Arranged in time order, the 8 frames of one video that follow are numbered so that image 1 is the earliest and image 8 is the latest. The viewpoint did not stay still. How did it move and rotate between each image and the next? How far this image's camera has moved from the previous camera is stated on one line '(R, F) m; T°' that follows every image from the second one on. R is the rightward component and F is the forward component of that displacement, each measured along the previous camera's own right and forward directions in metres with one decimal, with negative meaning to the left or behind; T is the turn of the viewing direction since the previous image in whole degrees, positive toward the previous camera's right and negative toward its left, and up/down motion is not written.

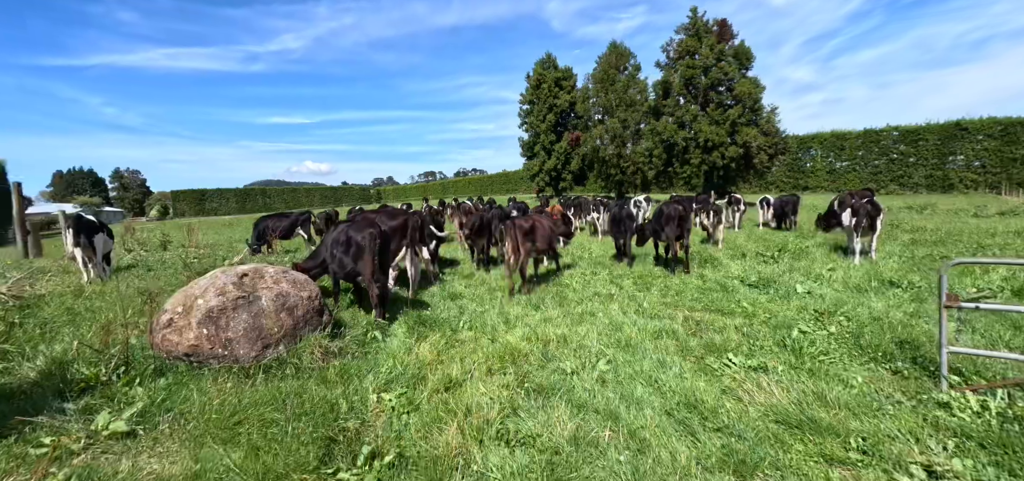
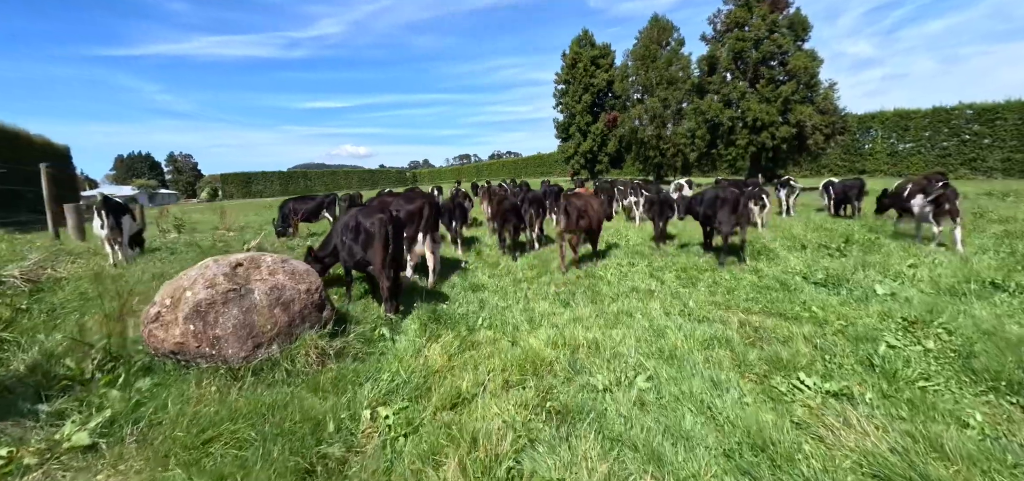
(+0.1, +0.8) m; -5°
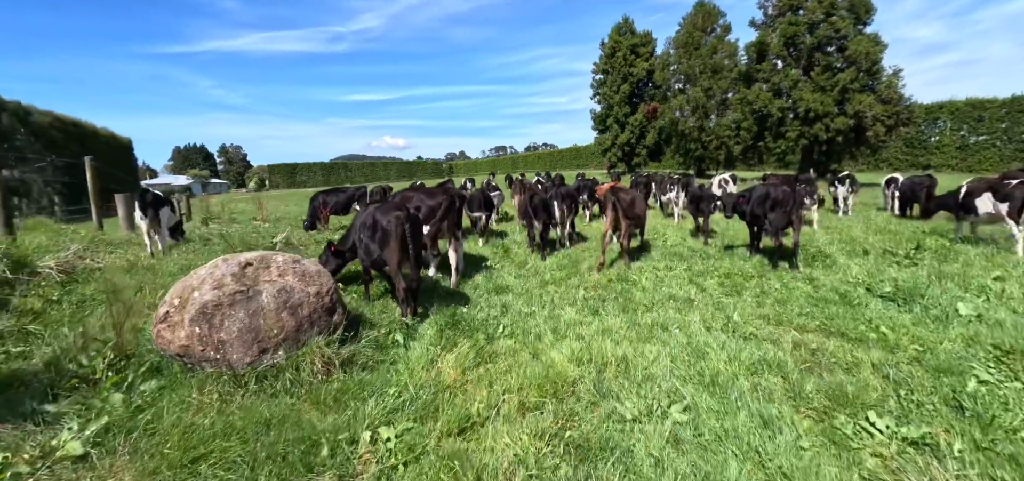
(+0.1, +0.4) m; -5°
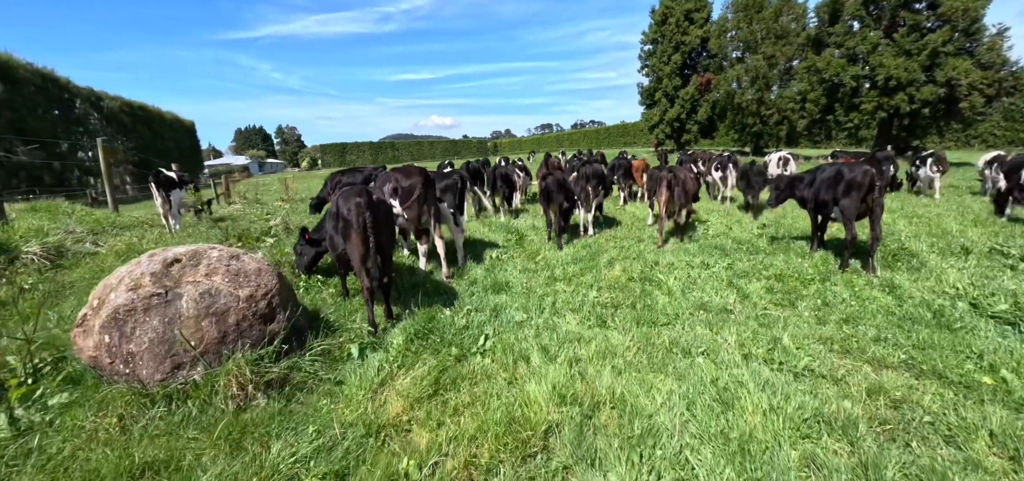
(+0.7, +1.1) m; -6°
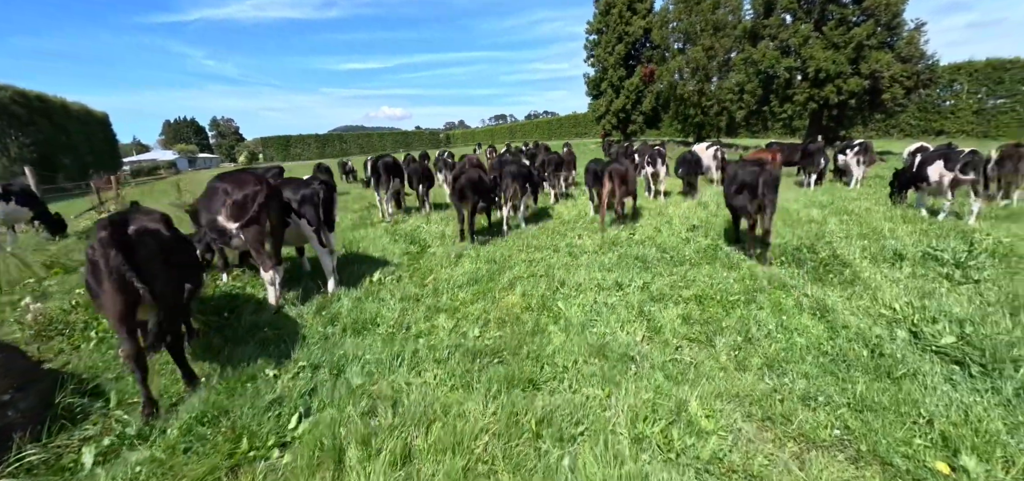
(+1.2, +1.2) m; +5°
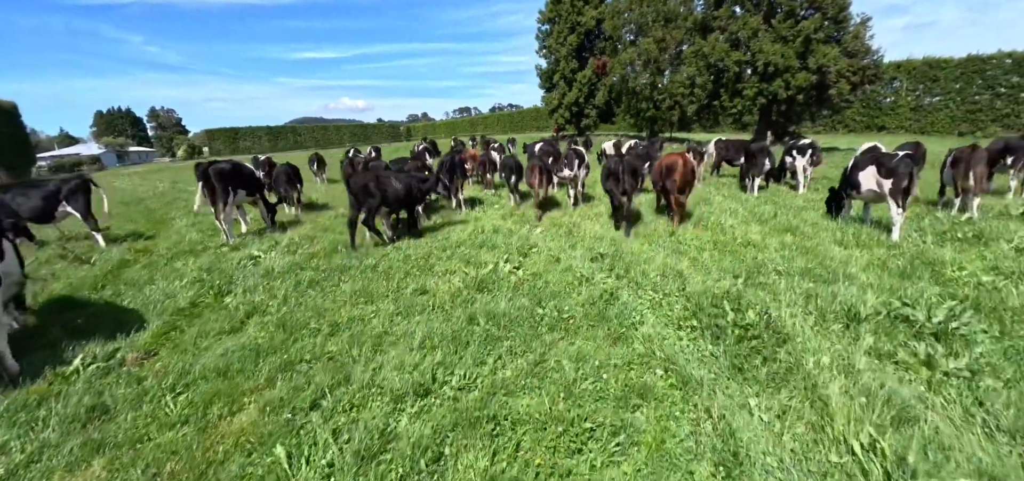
(+1.9, +2.1) m; +4°
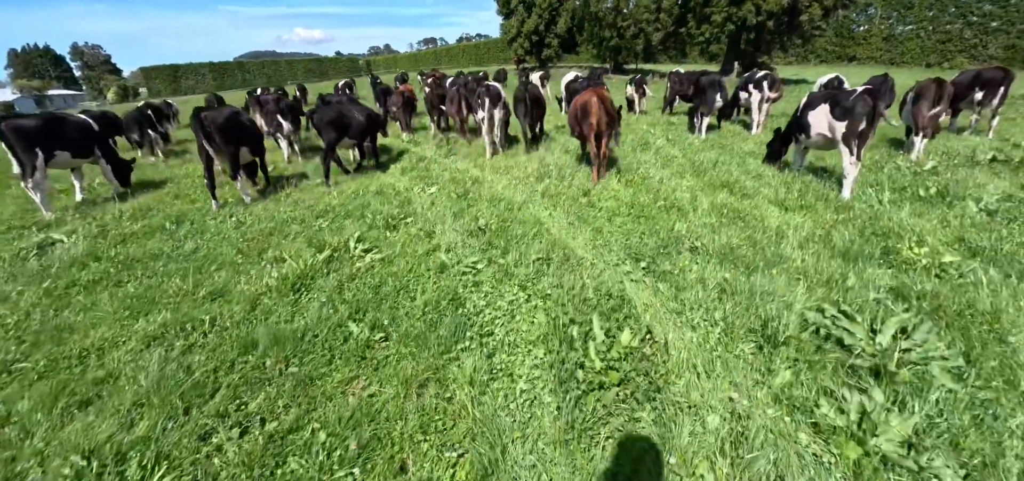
(+1.4, +1.4) m; +3°
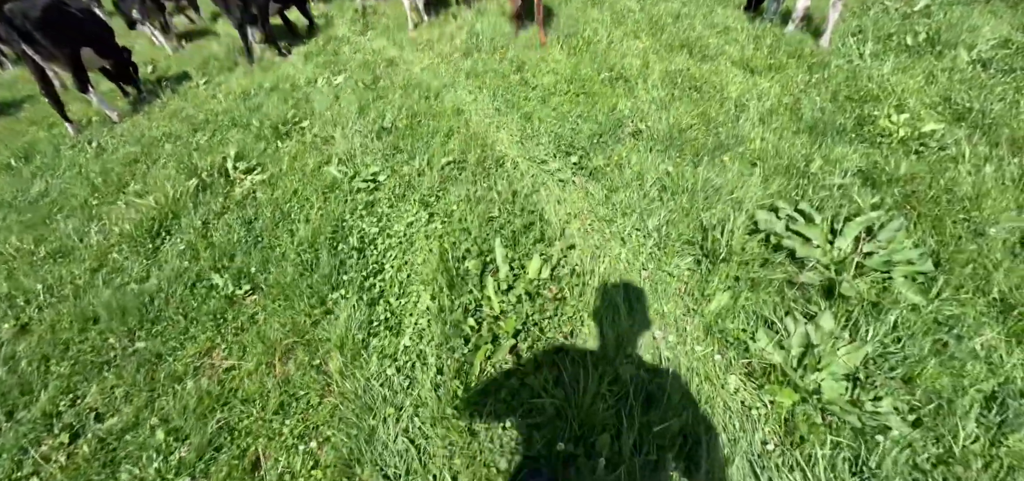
(+0.5, +0.6) m; +2°
